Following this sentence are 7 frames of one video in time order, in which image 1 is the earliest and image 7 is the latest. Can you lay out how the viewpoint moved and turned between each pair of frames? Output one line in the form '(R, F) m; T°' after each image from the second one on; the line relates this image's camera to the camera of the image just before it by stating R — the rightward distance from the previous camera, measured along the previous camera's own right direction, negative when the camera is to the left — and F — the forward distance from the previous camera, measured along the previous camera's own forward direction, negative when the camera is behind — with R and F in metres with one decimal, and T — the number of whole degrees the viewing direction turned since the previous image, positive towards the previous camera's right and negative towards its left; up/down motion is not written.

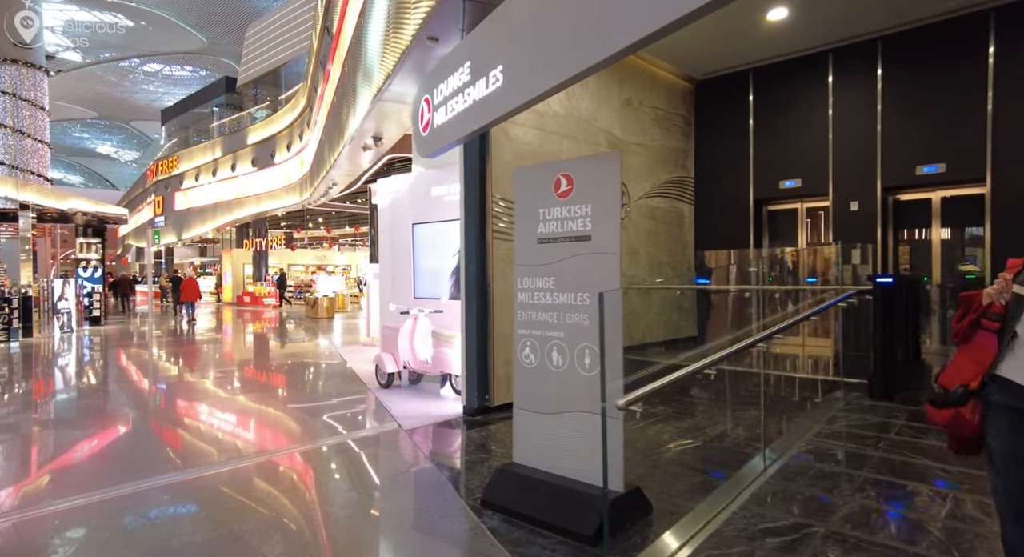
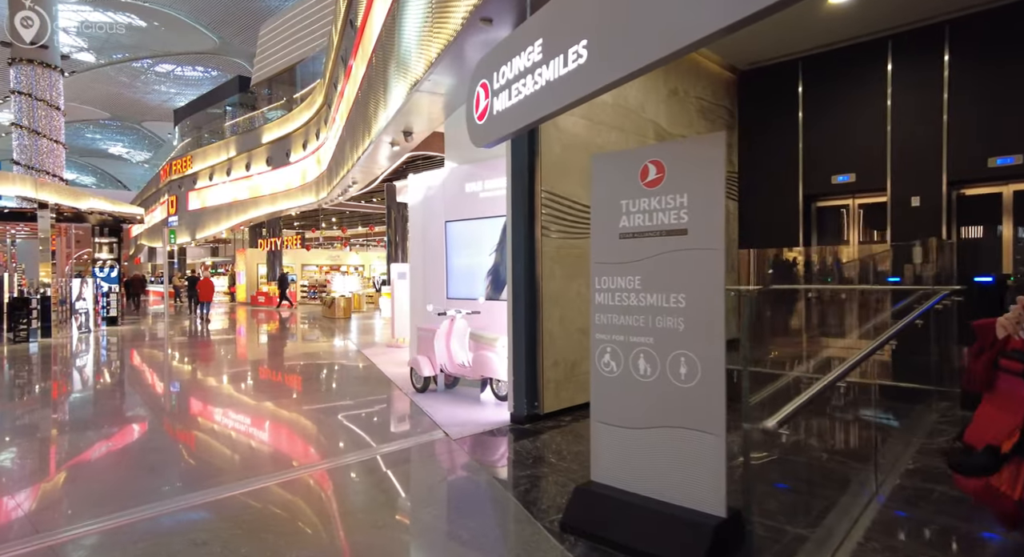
(-0.4, +0.3) m; -1°
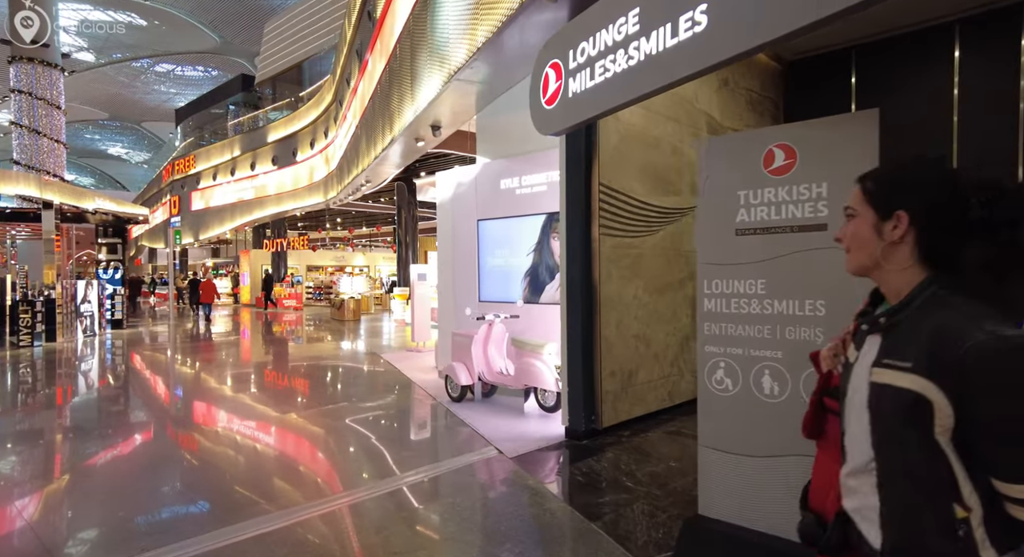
(-0.4, +0.3) m; 0°
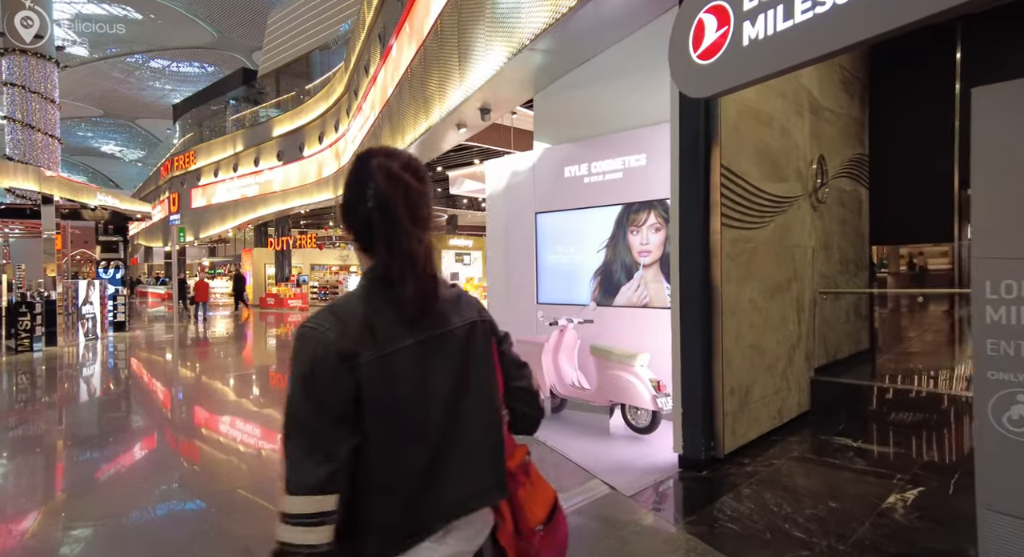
(-0.7, +0.6) m; 0°
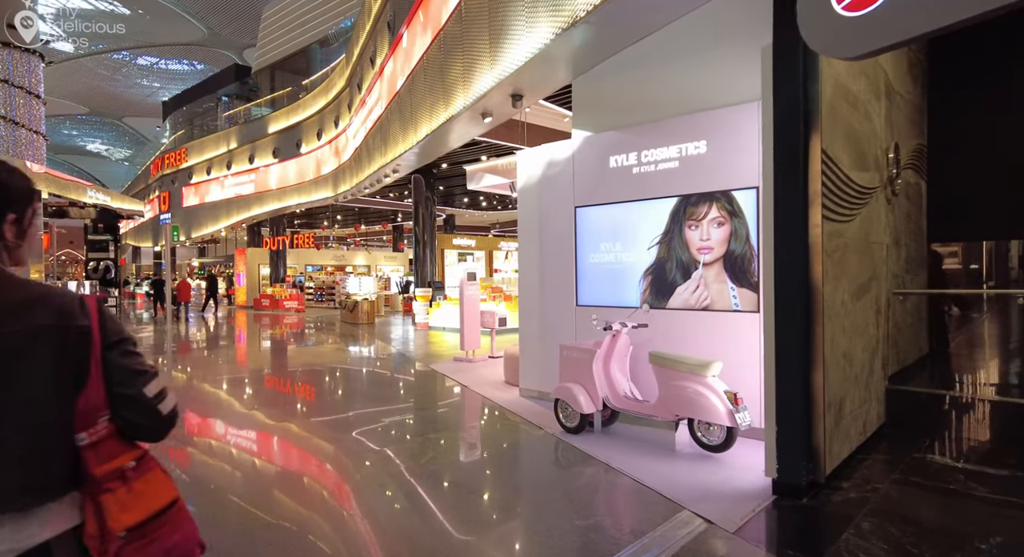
(-0.4, +0.4) m; +1°
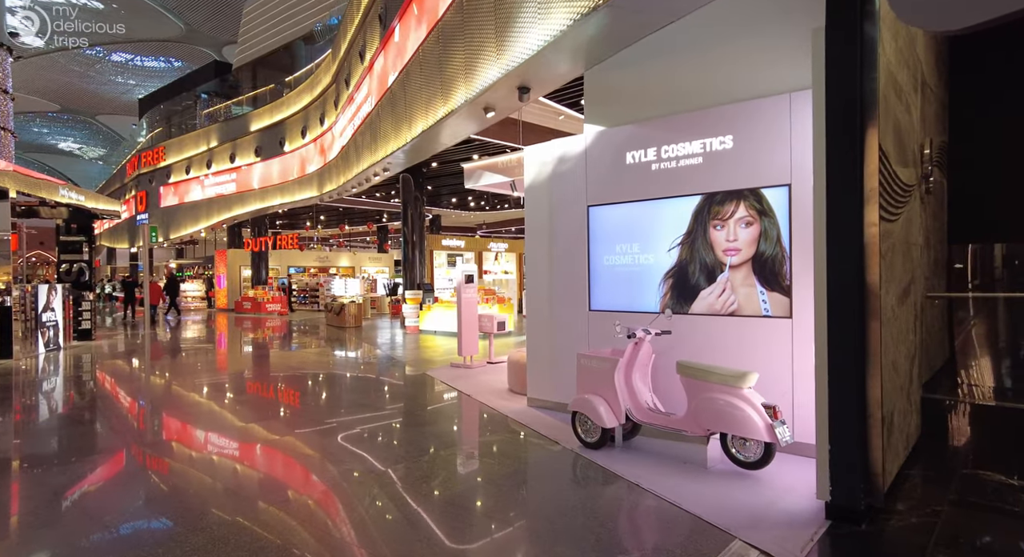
(-0.2, +0.3) m; +2°
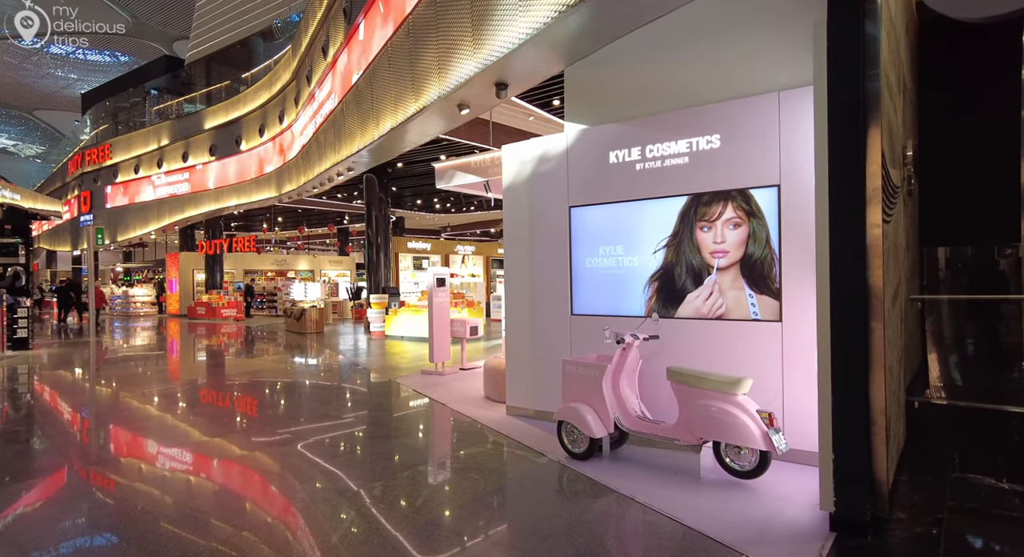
(-0.1, +0.2) m; +4°
